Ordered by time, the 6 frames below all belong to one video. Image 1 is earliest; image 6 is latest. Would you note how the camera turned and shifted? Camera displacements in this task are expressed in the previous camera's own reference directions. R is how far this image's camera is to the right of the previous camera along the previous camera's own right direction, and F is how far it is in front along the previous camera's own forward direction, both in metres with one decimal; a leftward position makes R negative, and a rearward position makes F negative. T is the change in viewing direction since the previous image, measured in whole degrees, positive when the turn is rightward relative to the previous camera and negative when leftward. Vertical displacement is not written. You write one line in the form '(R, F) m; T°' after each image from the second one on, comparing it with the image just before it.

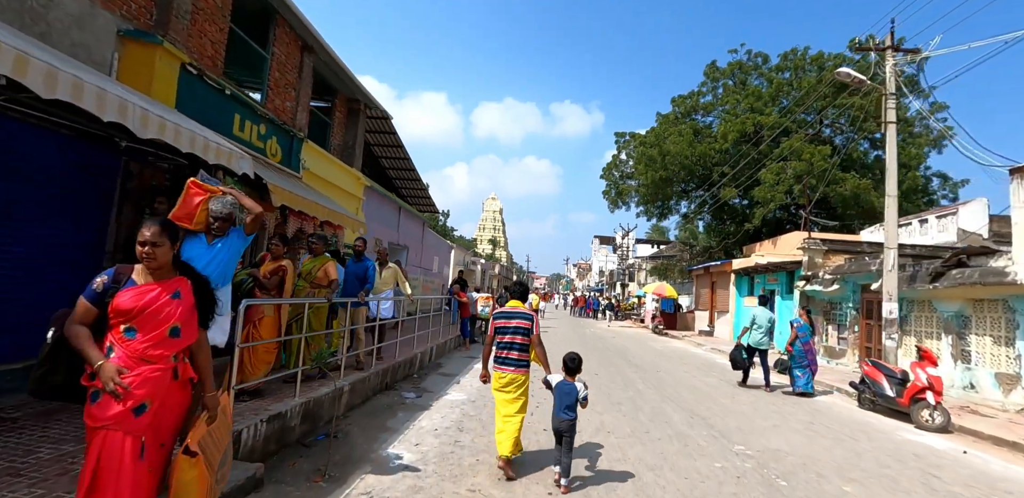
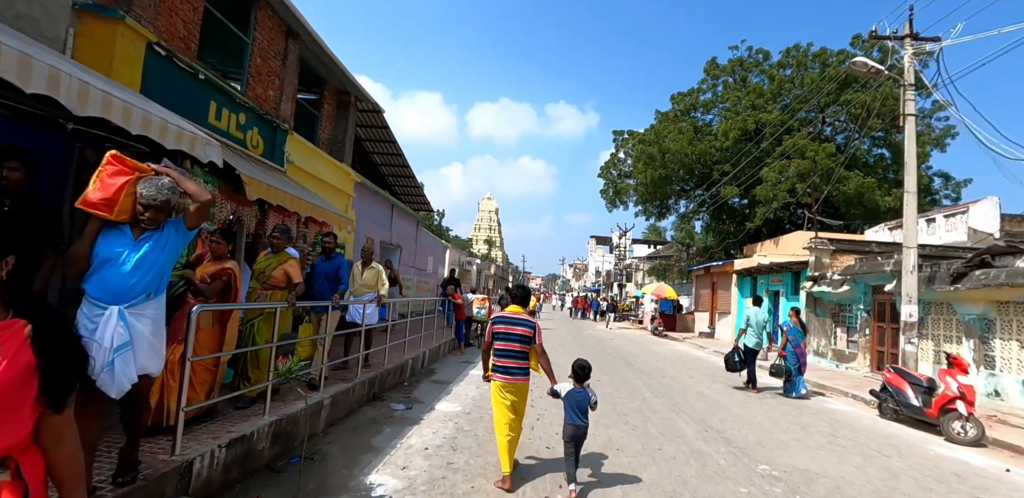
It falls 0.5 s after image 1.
(0.0, +0.6) m; +1°
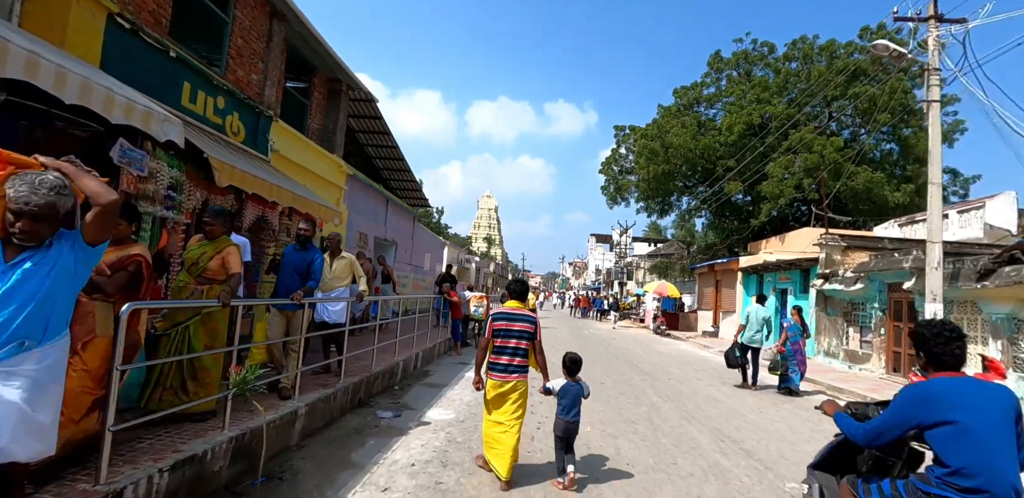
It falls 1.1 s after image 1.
(0.0, +0.6) m; 0°
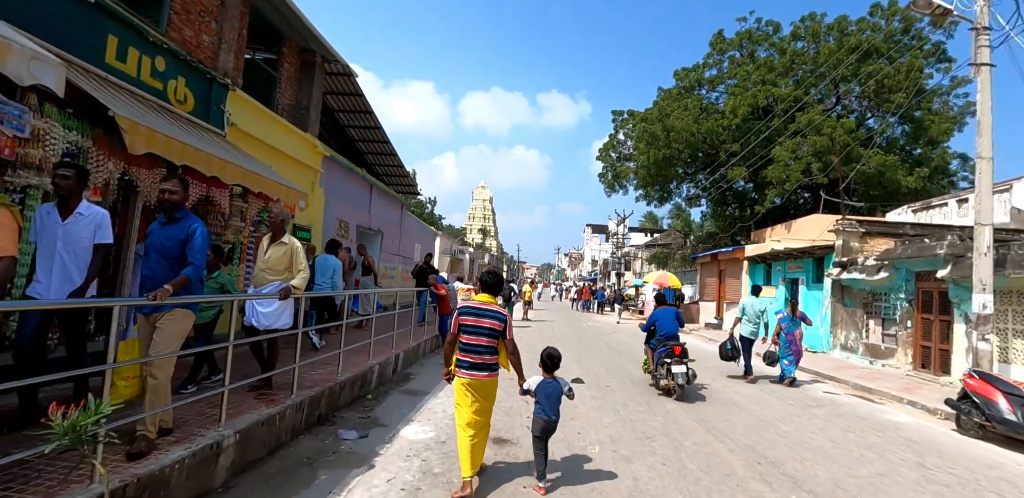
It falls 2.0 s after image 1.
(0.0, +1.1) m; +1°
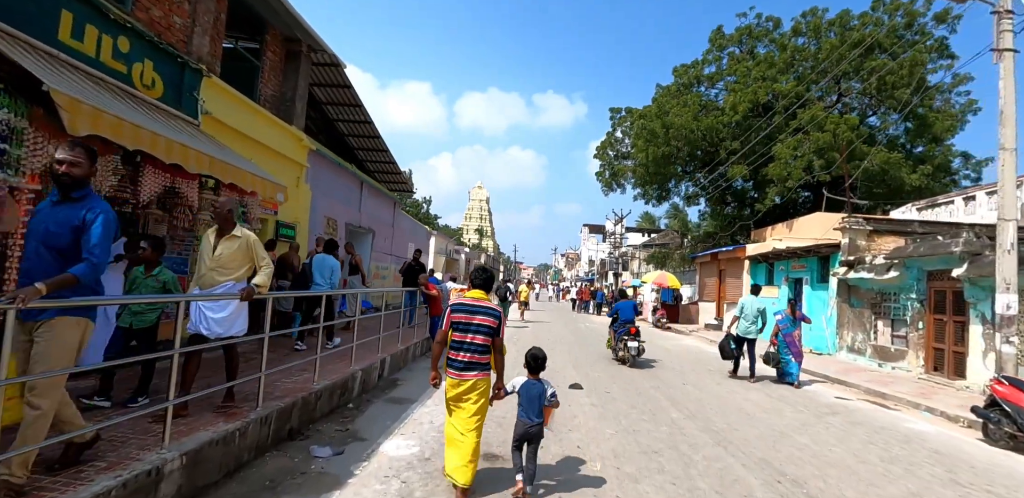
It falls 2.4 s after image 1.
(0.0, +0.5) m; 0°
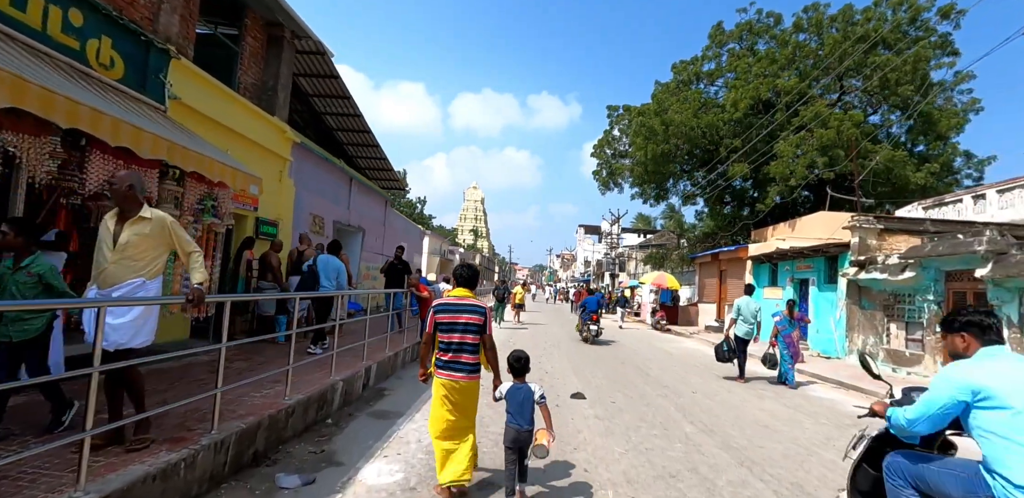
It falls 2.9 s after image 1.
(0.0, +0.6) m; +1°
